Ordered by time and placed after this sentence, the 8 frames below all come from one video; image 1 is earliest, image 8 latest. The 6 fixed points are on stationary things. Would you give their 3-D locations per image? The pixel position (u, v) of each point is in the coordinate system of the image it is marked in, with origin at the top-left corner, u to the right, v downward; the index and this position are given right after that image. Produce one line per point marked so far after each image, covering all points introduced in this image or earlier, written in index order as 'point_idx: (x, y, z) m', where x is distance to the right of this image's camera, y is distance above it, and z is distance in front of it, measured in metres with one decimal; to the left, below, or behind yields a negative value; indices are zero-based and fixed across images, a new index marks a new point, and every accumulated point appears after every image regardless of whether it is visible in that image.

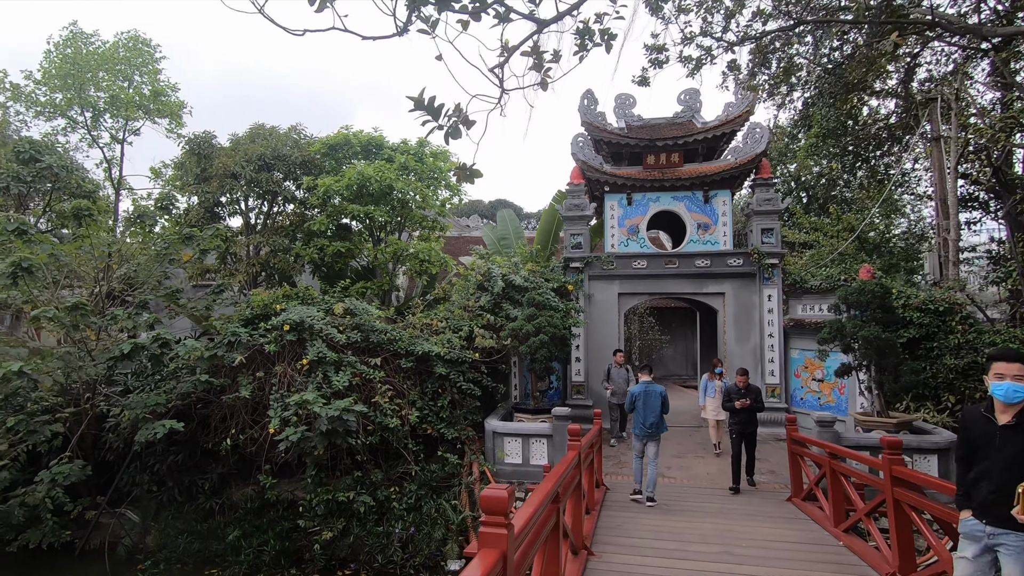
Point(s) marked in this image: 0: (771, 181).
0: (+4.4, +1.8, +9.2) m
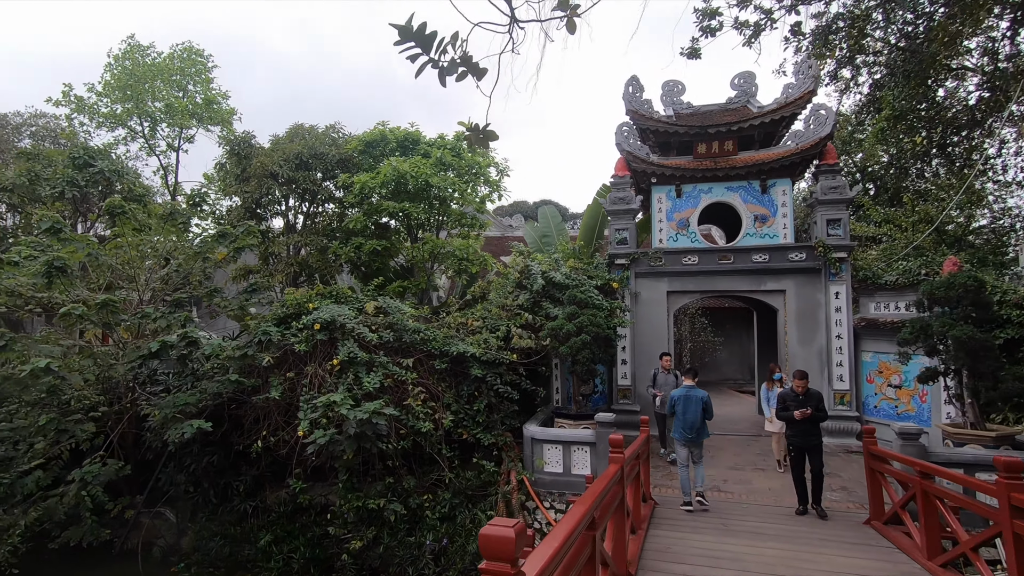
0: (+5.1, +1.9, +8.4) m
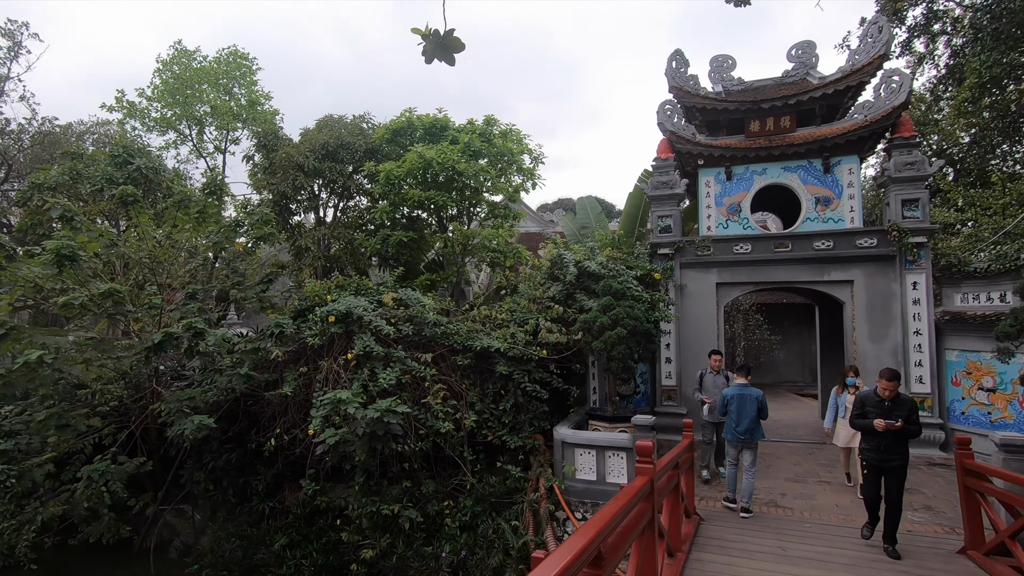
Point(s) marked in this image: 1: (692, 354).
0: (+5.5, +2.0, +7.4) m
1: (+2.7, -1.0, +8.2) m
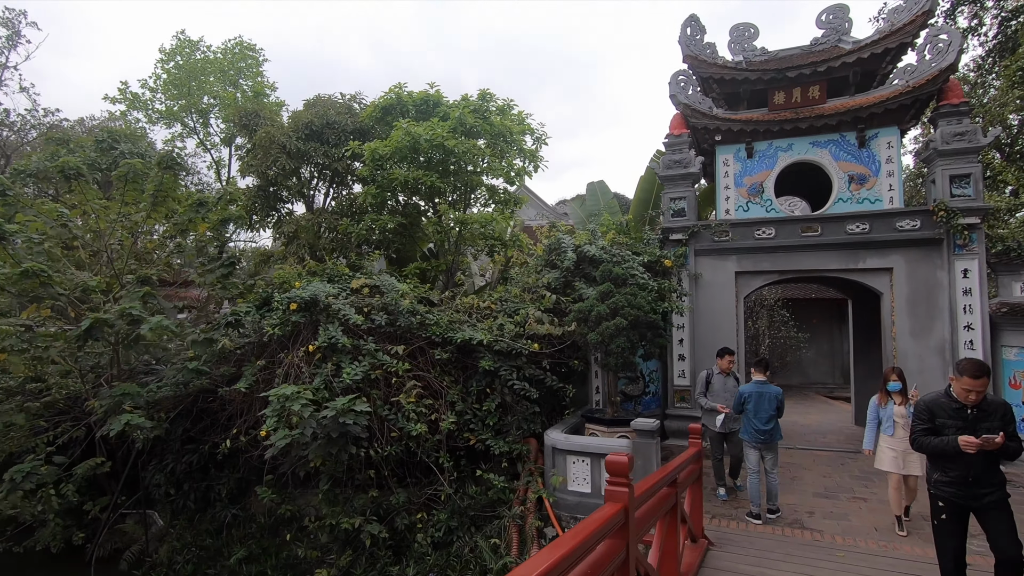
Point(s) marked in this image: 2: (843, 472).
0: (+5.5, +2.2, +6.5) m
1: (+2.7, -0.9, +7.4) m
2: (+3.7, -2.1, +6.0) m
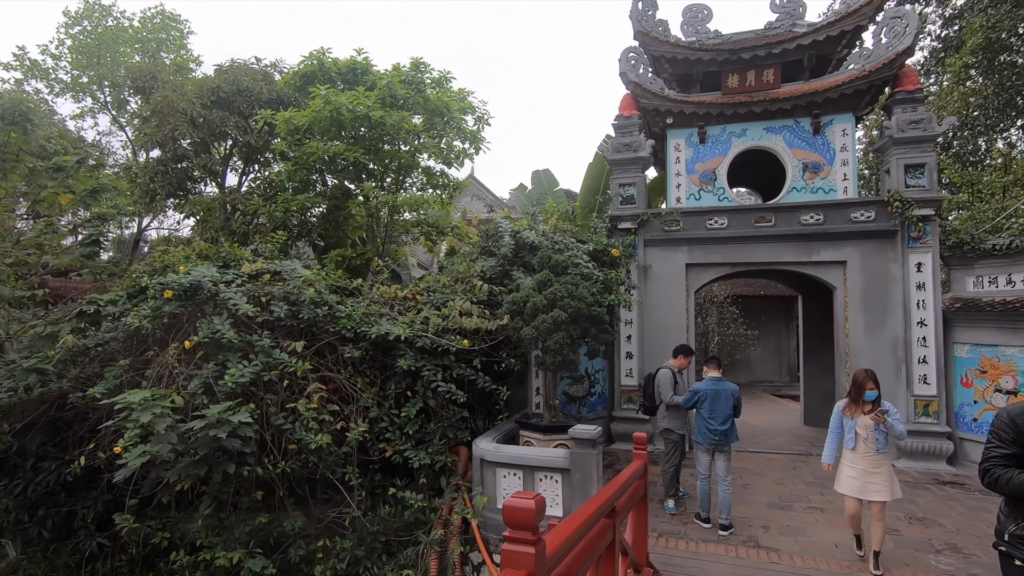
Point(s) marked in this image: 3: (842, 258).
0: (+4.7, +2.2, +6.2) m
1: (+1.8, -0.8, +6.9) m
2: (+3.0, -2.0, +5.6) m
3: (+3.9, +0.4, +6.4) m
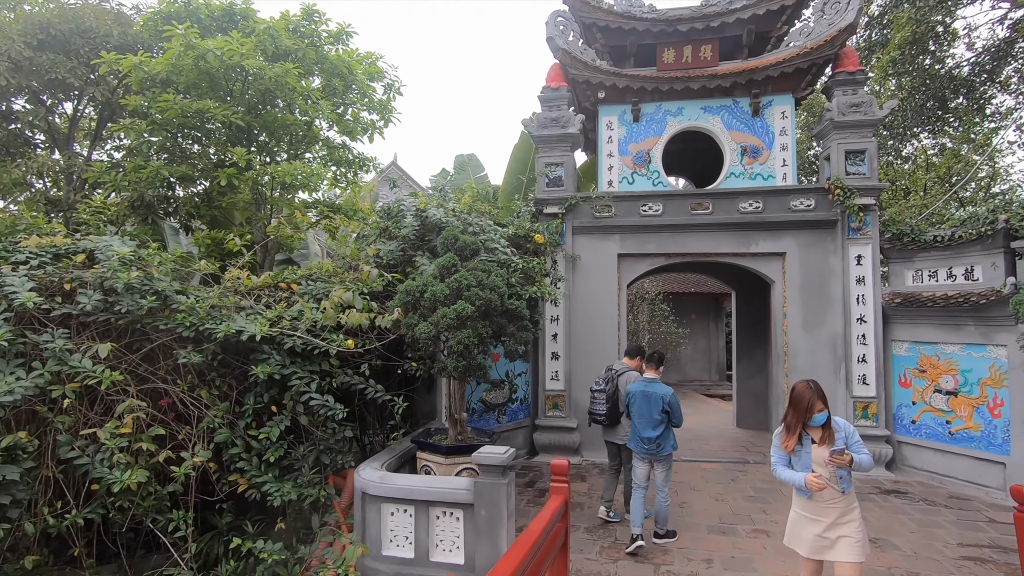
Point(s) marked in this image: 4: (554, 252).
0: (+3.8, +2.3, +5.8) m
1: (+0.8, -0.7, +6.2) m
2: (+2.1, -1.9, +5.1) m
3: (+3.0, +0.4, +5.9) m
4: (+0.5, +0.4, +6.0) m
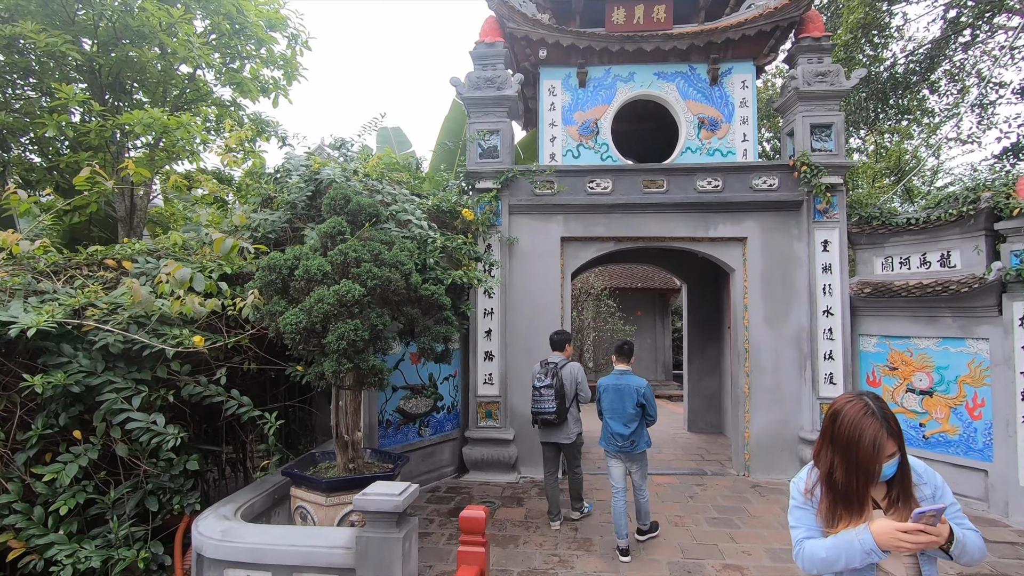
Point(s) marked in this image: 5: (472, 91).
0: (+3.1, +2.4, +5.3) m
1: (+0.1, -0.6, +5.3) m
2: (+1.5, -1.8, +4.3) m
3: (+2.3, +0.5, +5.3) m
4: (-0.2, +0.5, +5.1) m
5: (-0.4, +2.0, +5.4) m
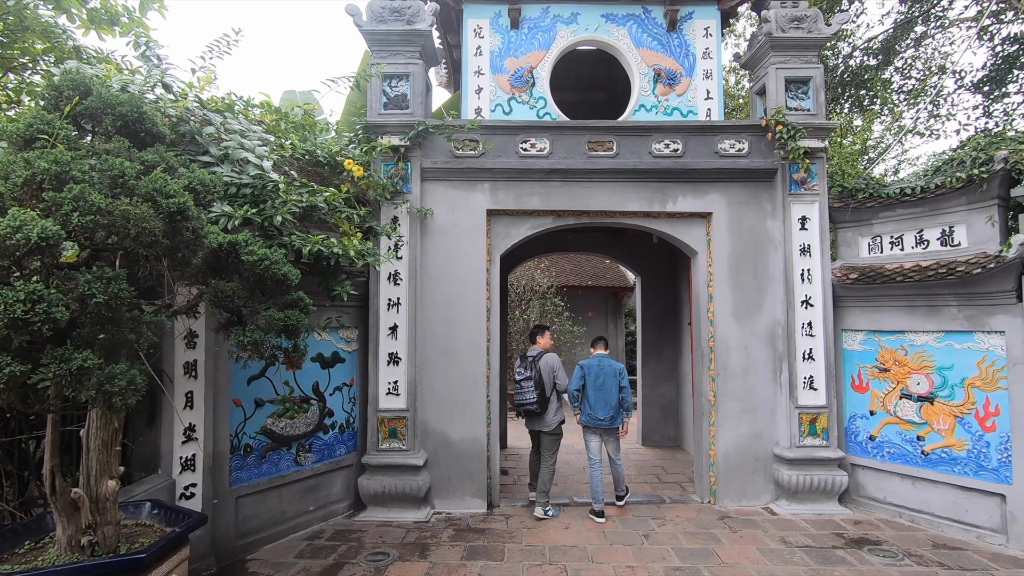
0: (+2.4, +2.5, +4.5) m
1: (-0.6, -0.5, +4.2) m
2: (+0.9, -1.7, +3.3) m
3: (+1.6, +0.6, +4.4) m
4: (-0.9, +0.7, +4.0) m
5: (-1.1, +2.1, +4.3) m
